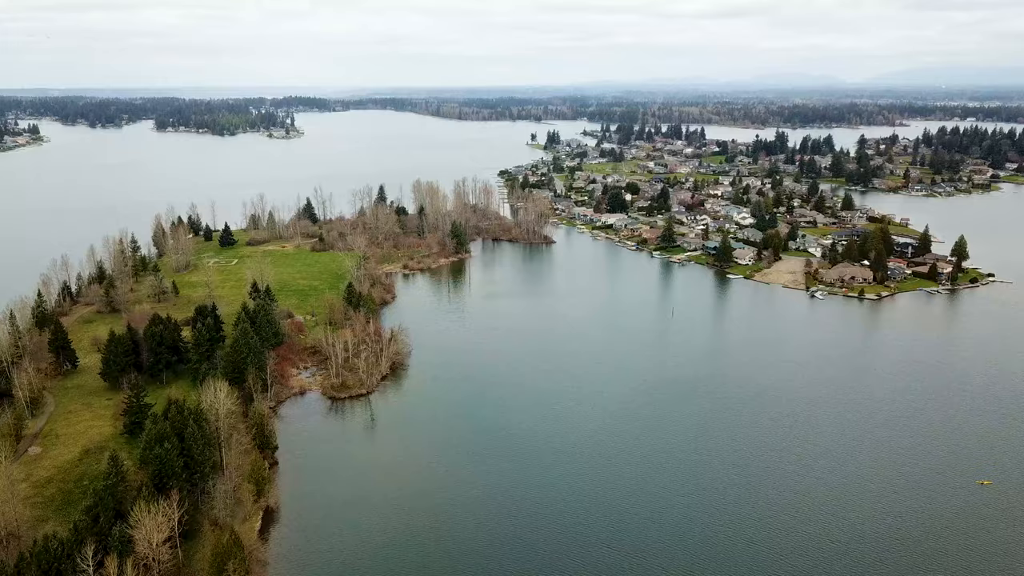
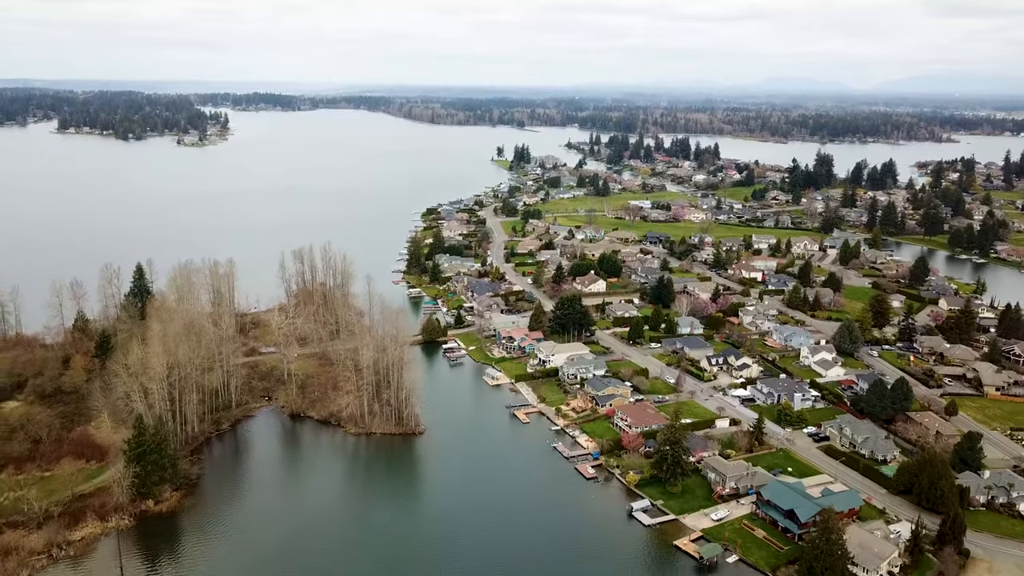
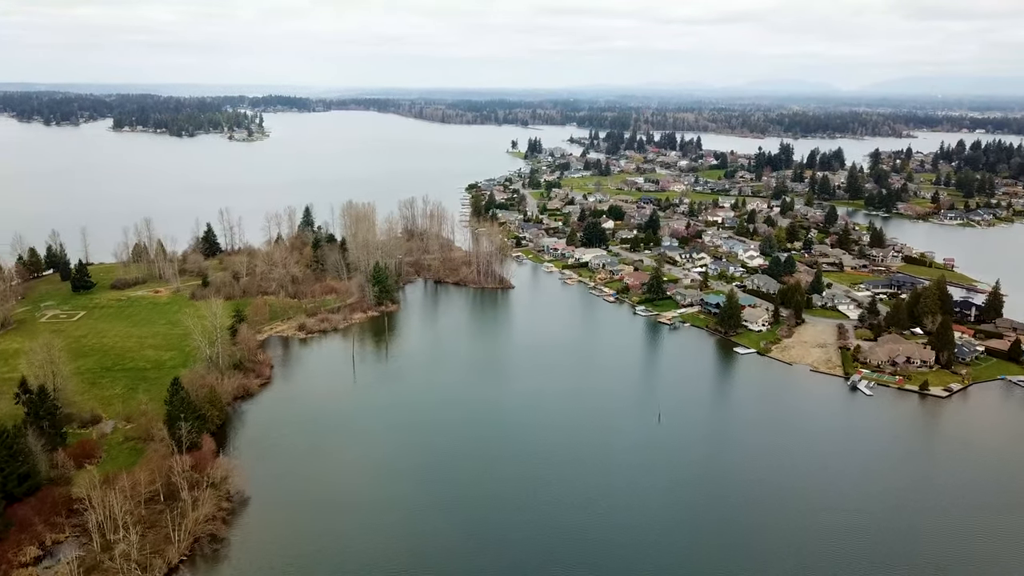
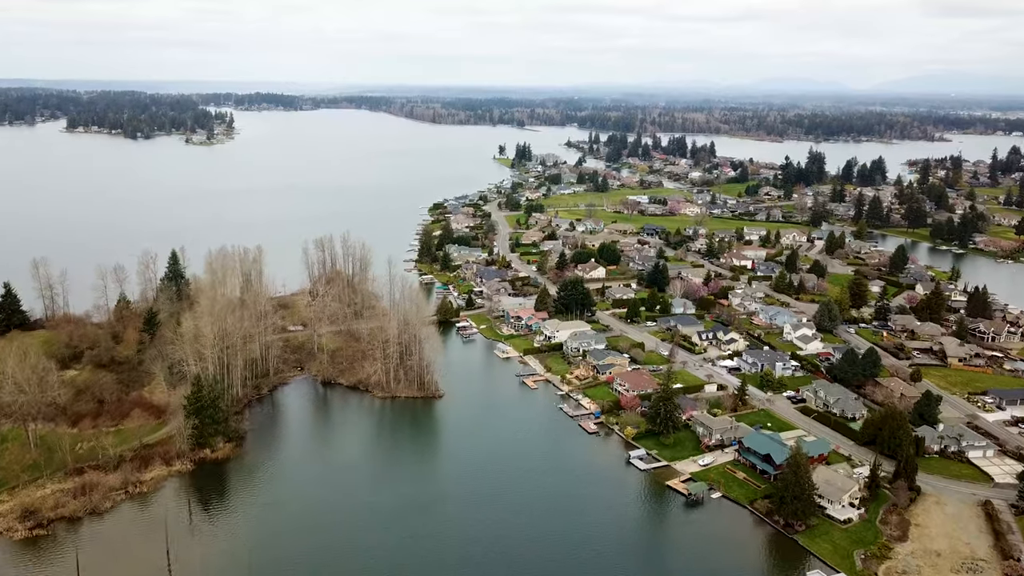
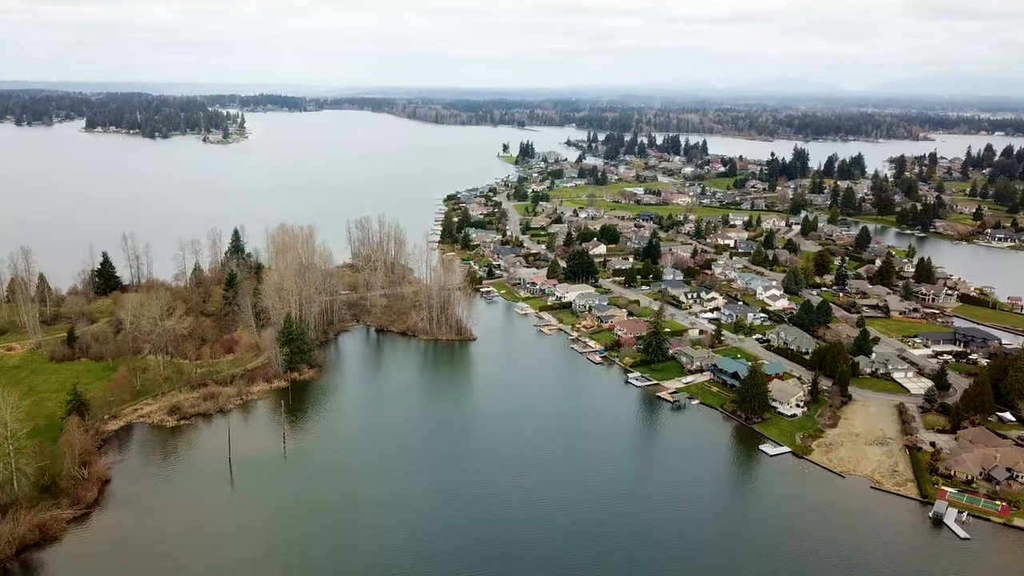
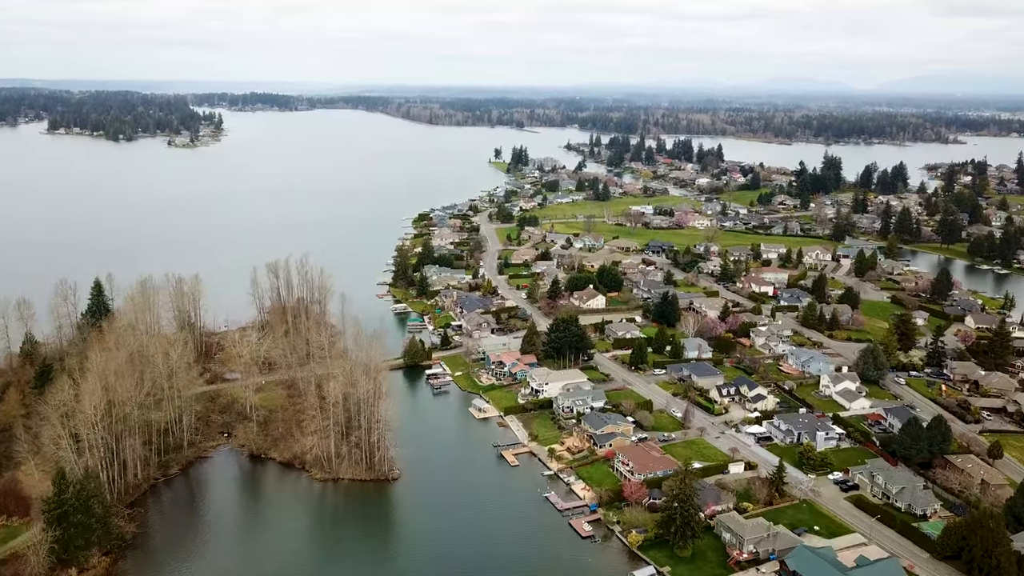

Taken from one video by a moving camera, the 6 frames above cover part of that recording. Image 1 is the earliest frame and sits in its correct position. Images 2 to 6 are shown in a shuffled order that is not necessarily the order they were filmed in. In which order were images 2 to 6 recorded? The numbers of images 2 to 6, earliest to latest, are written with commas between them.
3, 5, 4, 2, 6
